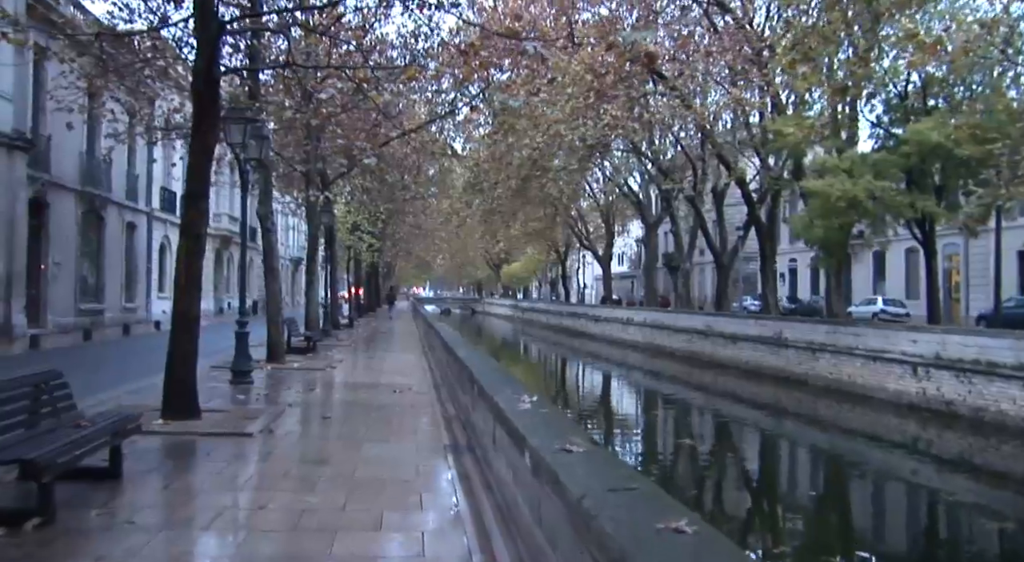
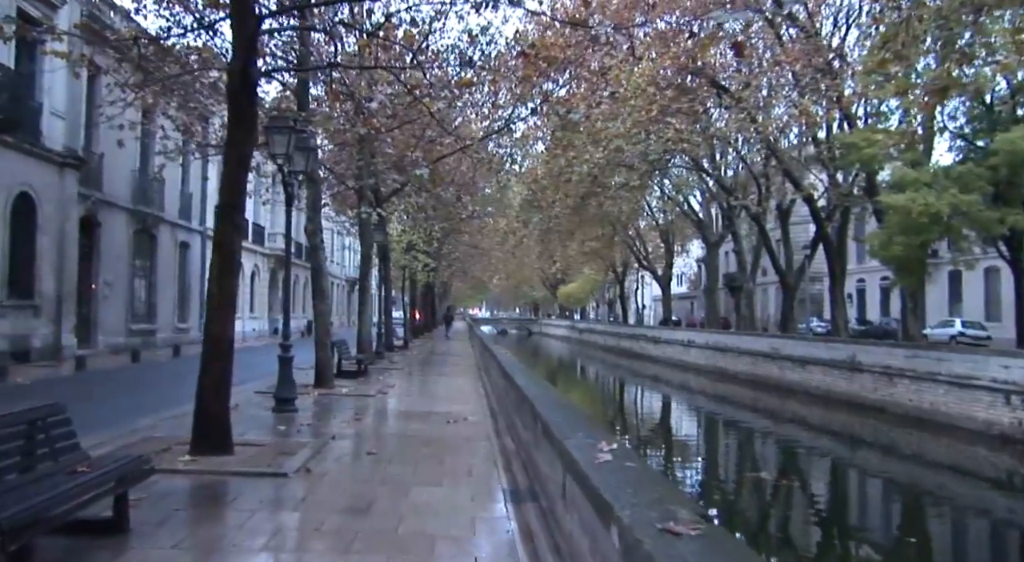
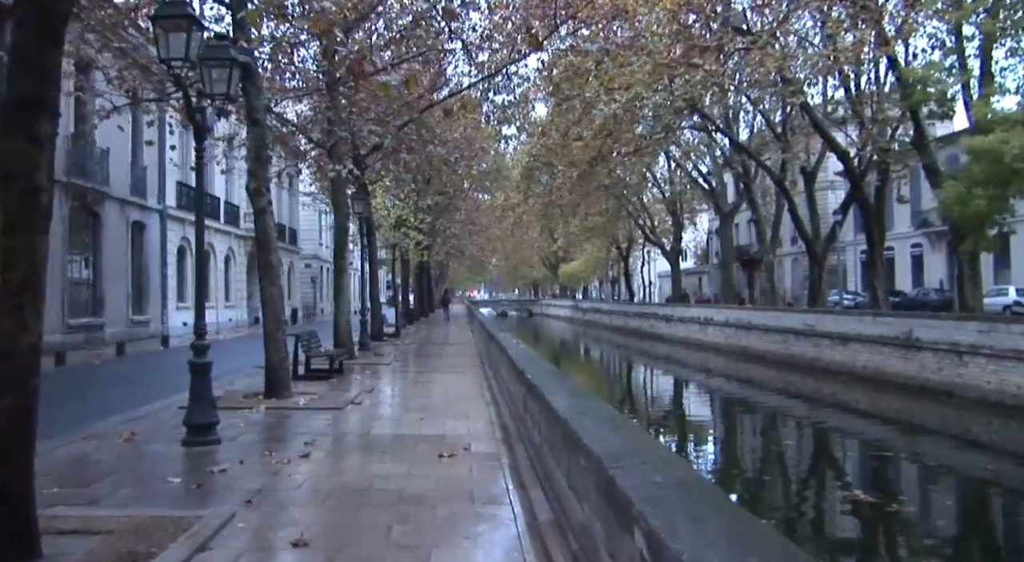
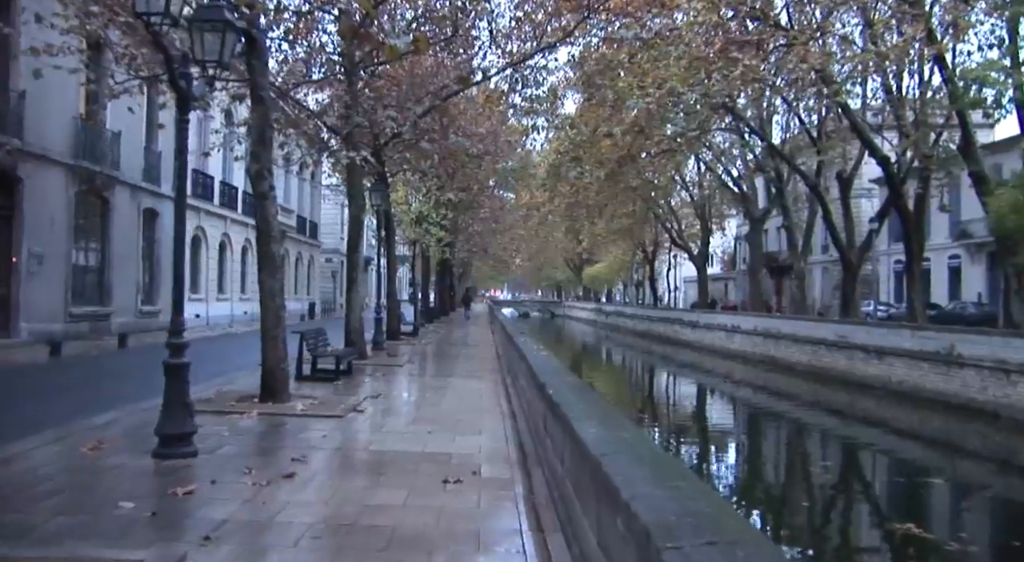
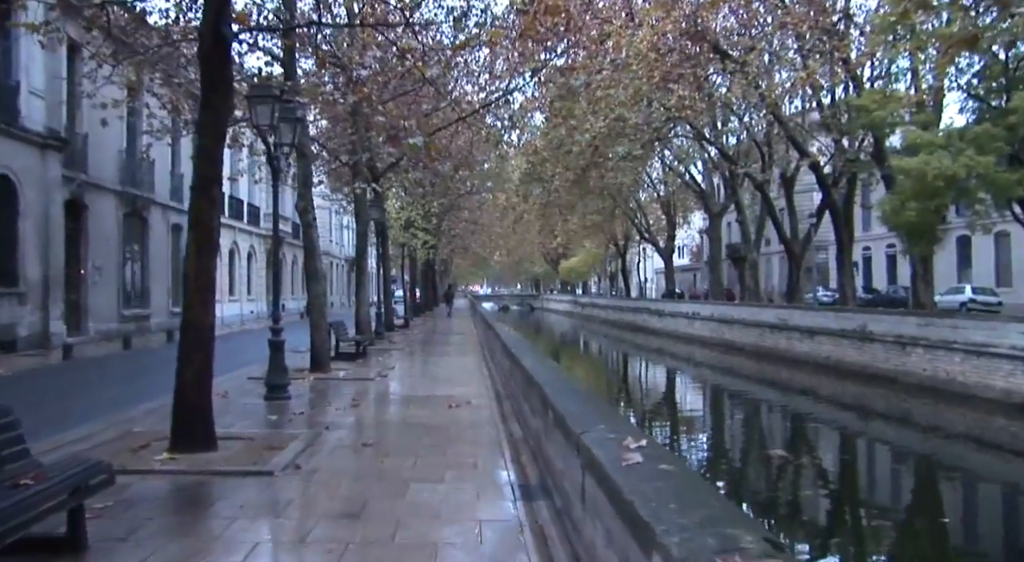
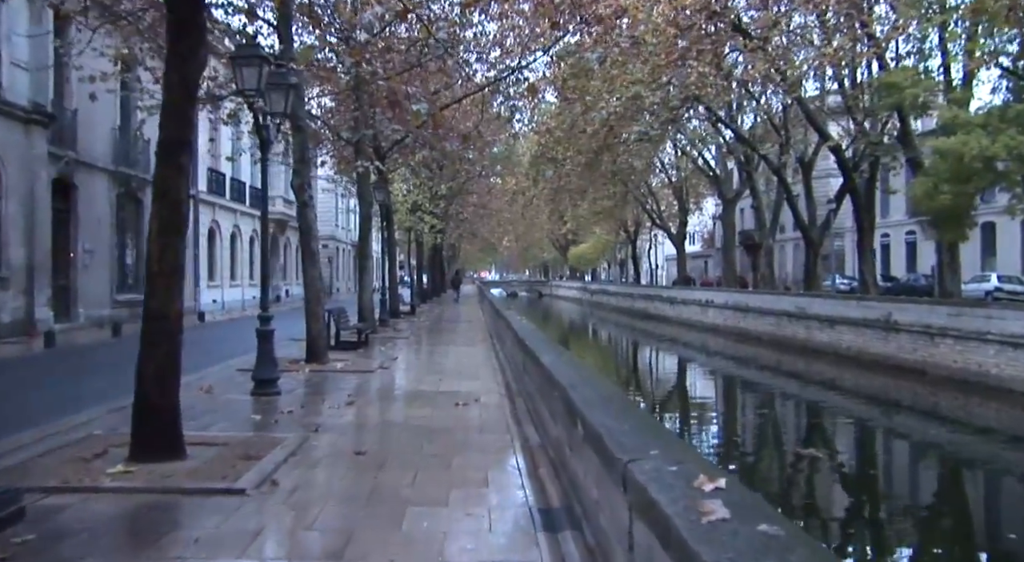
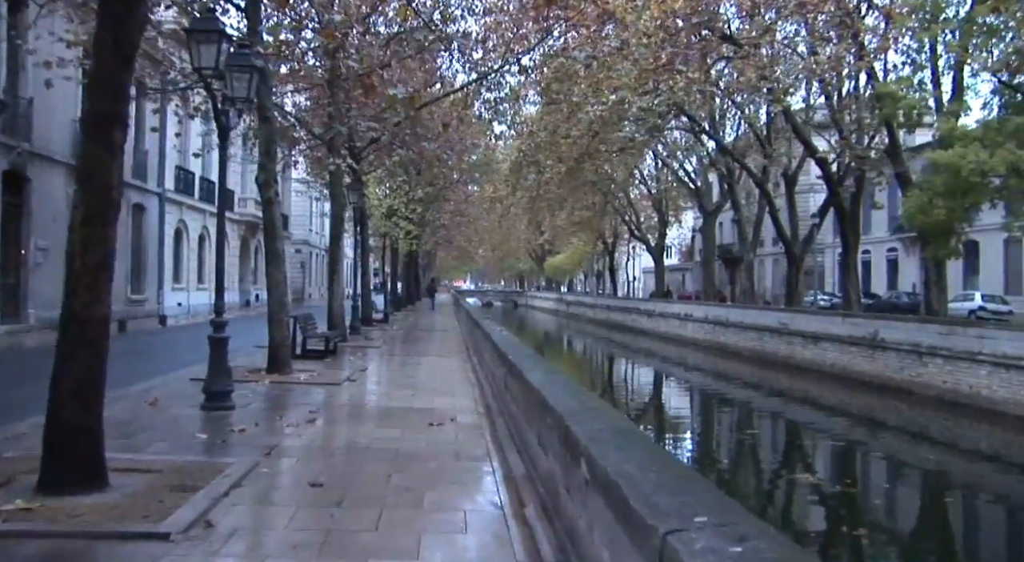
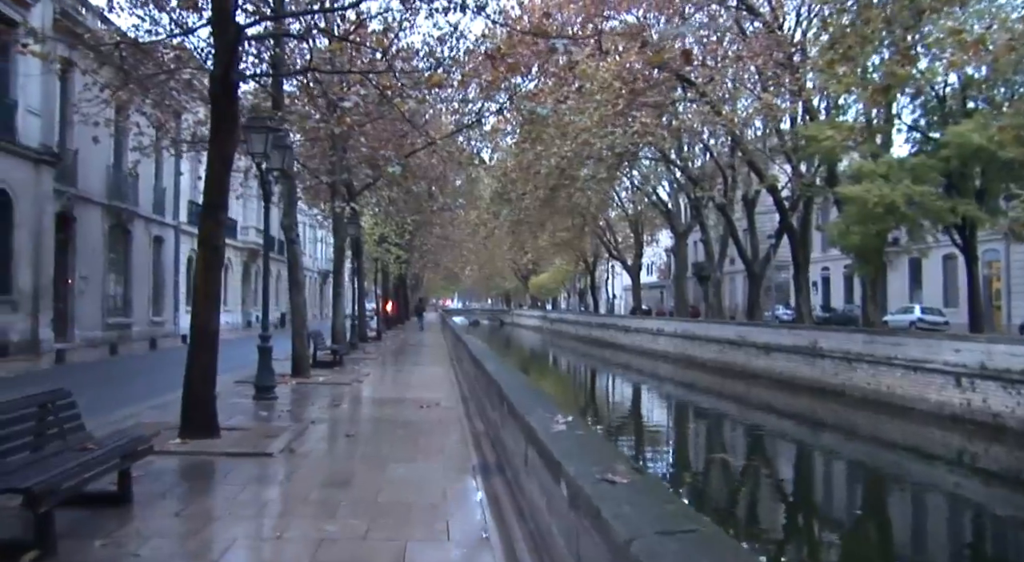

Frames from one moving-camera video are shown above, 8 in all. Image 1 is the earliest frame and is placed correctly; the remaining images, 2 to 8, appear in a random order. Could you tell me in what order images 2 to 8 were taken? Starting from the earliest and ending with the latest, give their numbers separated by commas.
8, 2, 5, 6, 7, 3, 4
